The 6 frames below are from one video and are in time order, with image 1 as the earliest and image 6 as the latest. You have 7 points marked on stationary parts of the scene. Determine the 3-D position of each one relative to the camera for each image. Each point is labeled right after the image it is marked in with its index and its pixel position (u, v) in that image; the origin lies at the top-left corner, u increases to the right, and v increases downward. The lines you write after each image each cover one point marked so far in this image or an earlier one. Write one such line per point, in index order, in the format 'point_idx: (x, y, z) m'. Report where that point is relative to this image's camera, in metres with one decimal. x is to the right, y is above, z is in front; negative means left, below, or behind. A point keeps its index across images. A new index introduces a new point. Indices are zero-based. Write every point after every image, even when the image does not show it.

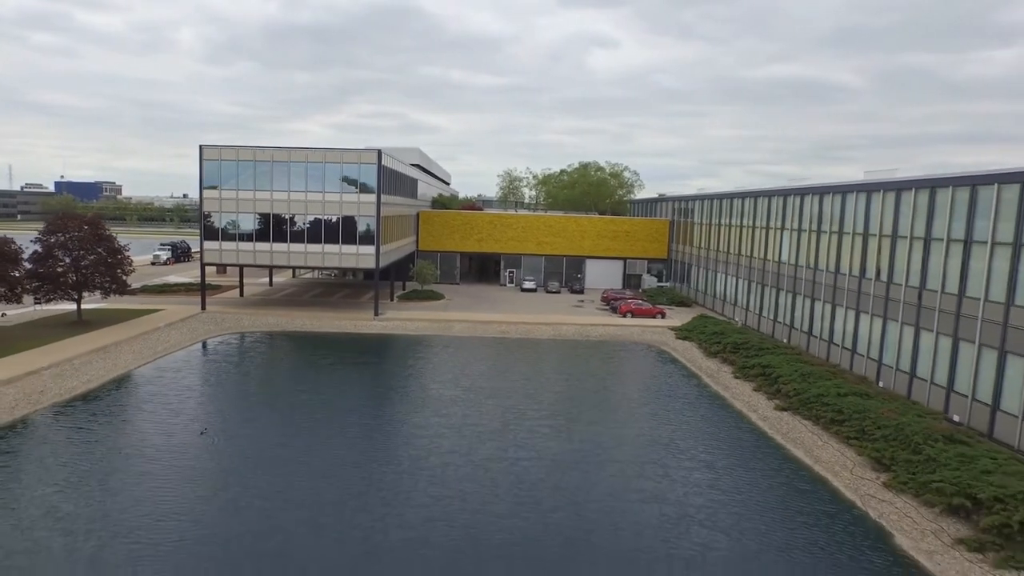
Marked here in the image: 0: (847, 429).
0: (+8.6, -3.6, +20.0) m
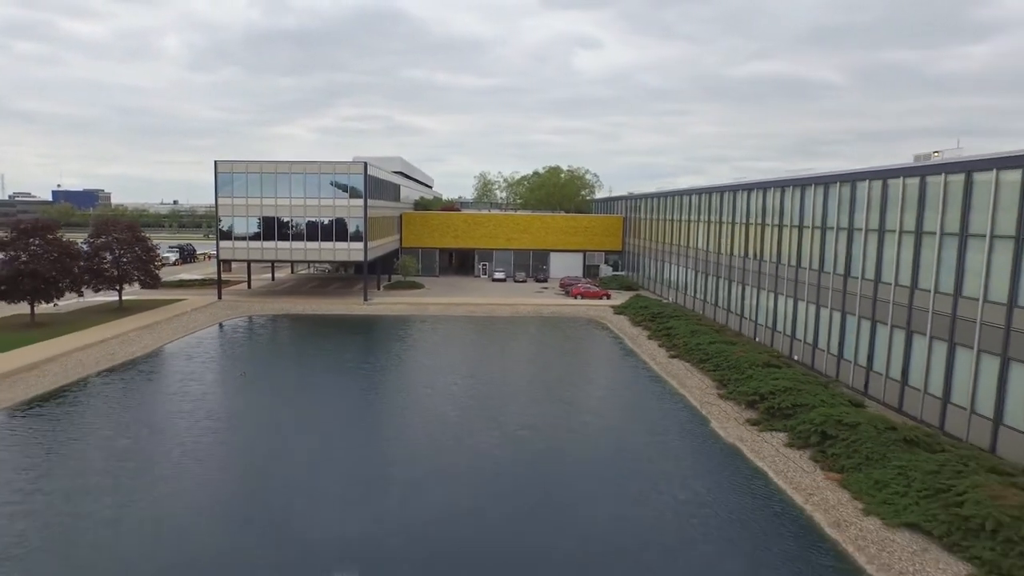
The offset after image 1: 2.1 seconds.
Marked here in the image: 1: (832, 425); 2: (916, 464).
0: (+6.9, -2.7, +27.5) m
1: (+7.6, -3.2, +18.4) m
2: (+8.1, -3.5, +15.4) m
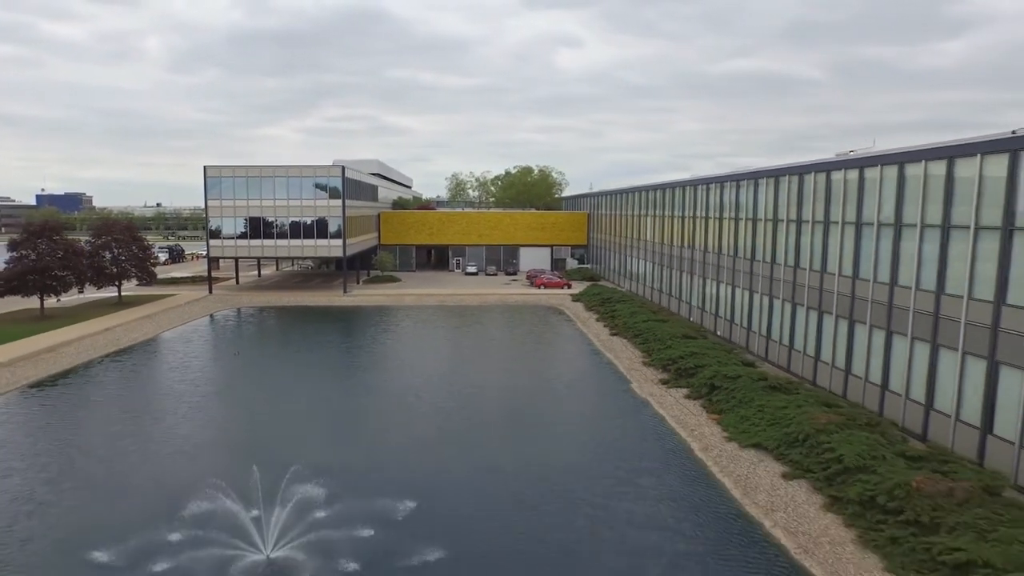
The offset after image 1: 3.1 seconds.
0: (+5.2, -2.0, +31.7) m
1: (+6.0, -2.6, +22.6) m
2: (+6.6, -2.9, +19.6) m
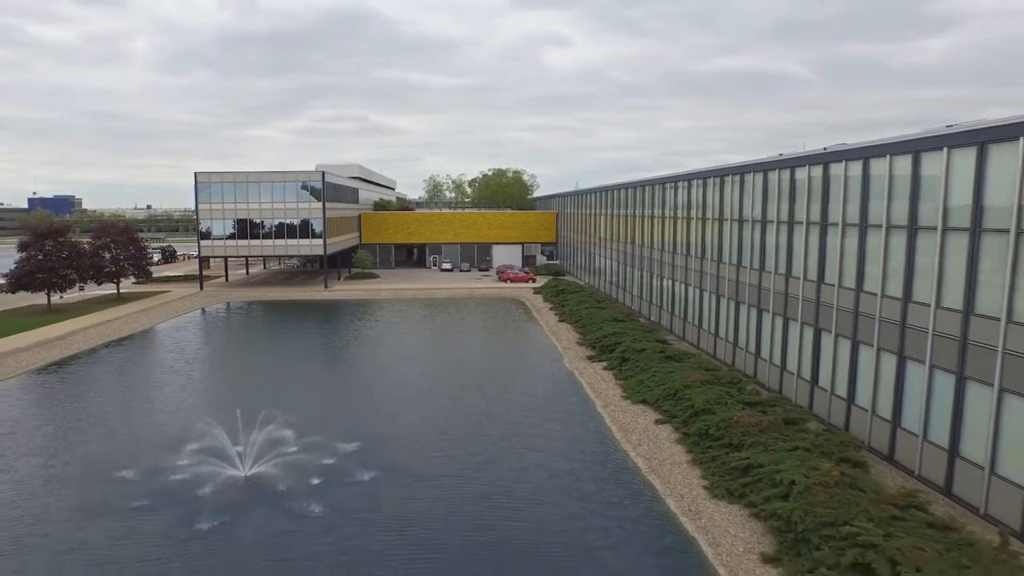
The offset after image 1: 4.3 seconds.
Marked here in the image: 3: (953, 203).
0: (+3.1, -1.6, +36.0) m
1: (+4.1, -2.2, +26.9) m
2: (+4.6, -2.4, +23.9) m
3: (+8.4, +1.6, +14.4) m
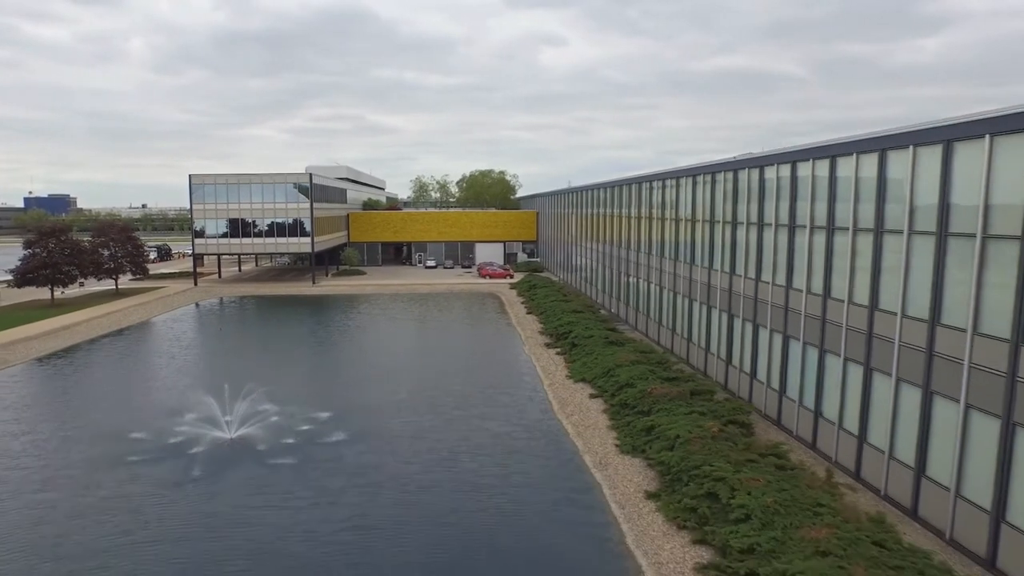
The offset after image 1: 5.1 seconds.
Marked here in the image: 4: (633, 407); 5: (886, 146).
0: (+1.6, -1.3, +38.9) m
1: (+2.6, -1.9, +29.8) m
2: (+3.2, -2.2, +26.8) m
3: (+7.0, +1.9, +17.3) m
4: (+3.2, -3.1, +19.9) m
5: (+7.1, +2.6, +14.1) m
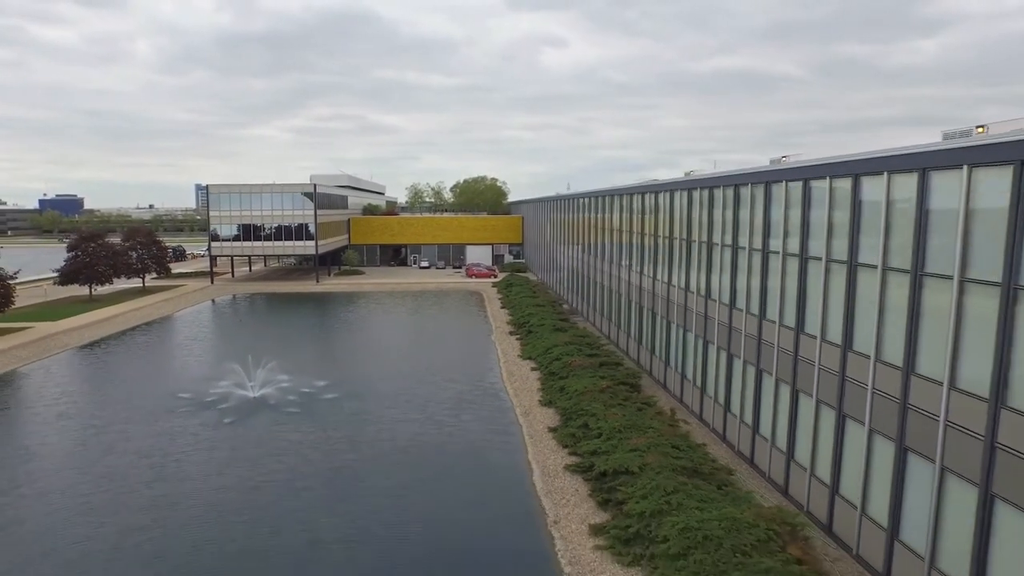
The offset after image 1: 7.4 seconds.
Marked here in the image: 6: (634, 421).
0: (+0.2, -1.2, +45.1) m
1: (+1.1, -1.8, +36.1) m
2: (+1.7, -2.0, +33.1) m
3: (+5.4, +2.0, +23.6) m
4: (+1.6, -3.0, +26.2) m
5: (+5.5, +2.8, +20.3) m
6: (+3.1, -3.4, +19.2) m
